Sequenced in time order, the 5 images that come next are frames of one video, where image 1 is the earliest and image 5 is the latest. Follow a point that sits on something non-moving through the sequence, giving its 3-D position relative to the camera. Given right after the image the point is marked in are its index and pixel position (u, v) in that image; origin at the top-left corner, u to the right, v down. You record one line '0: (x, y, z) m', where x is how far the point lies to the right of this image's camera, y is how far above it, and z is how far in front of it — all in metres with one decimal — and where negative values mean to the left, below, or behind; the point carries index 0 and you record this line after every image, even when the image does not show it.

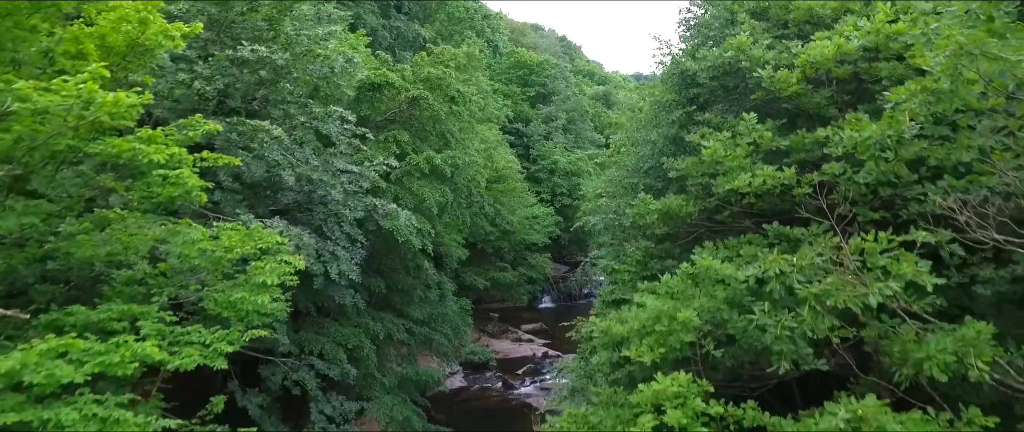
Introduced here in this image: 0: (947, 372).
0: (+3.0, -1.1, +3.1) m
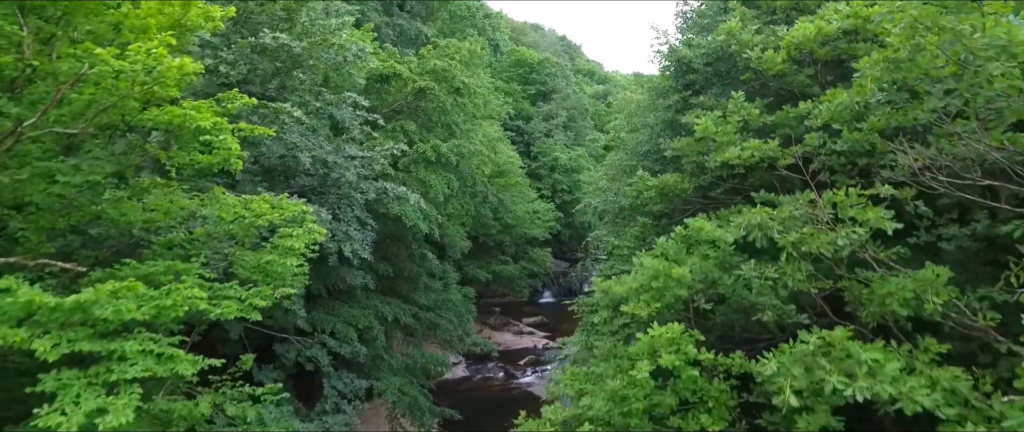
0: (+3.1, -0.7, +3.5) m
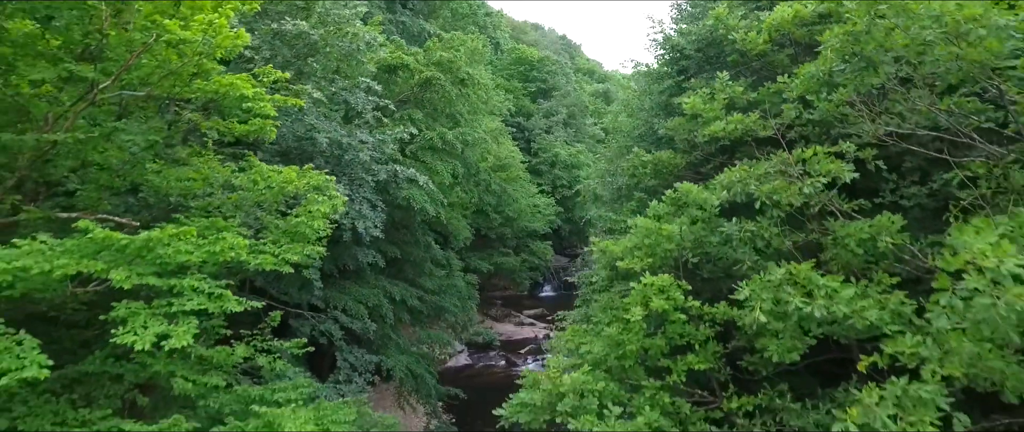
0: (+3.1, -0.3, +4.0) m
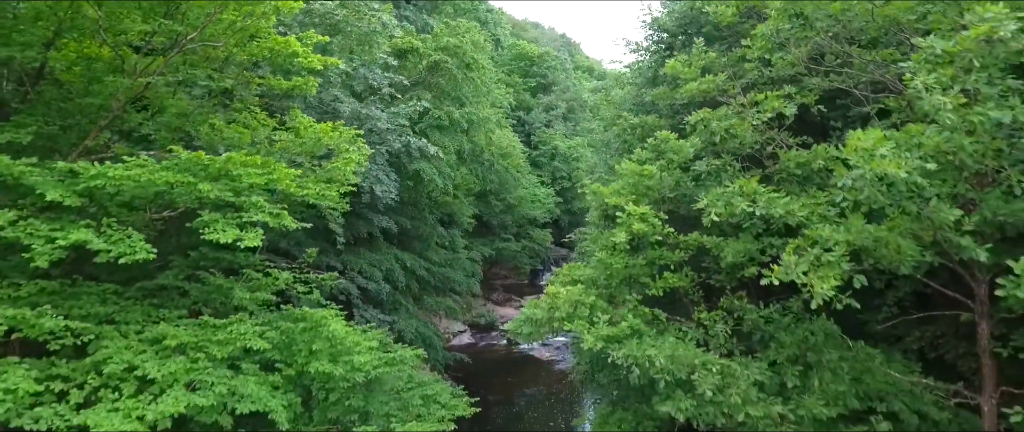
0: (+3.2, +0.5, +4.9) m
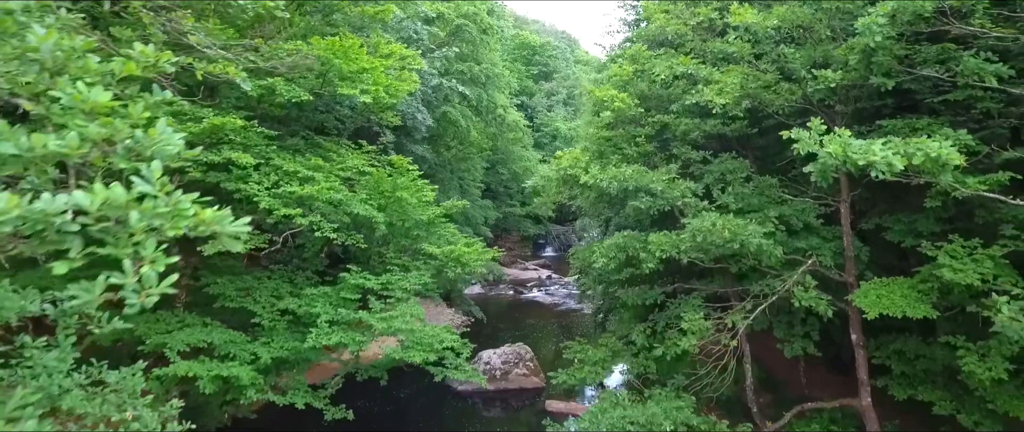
0: (+3.6, +2.7, +7.5) m
